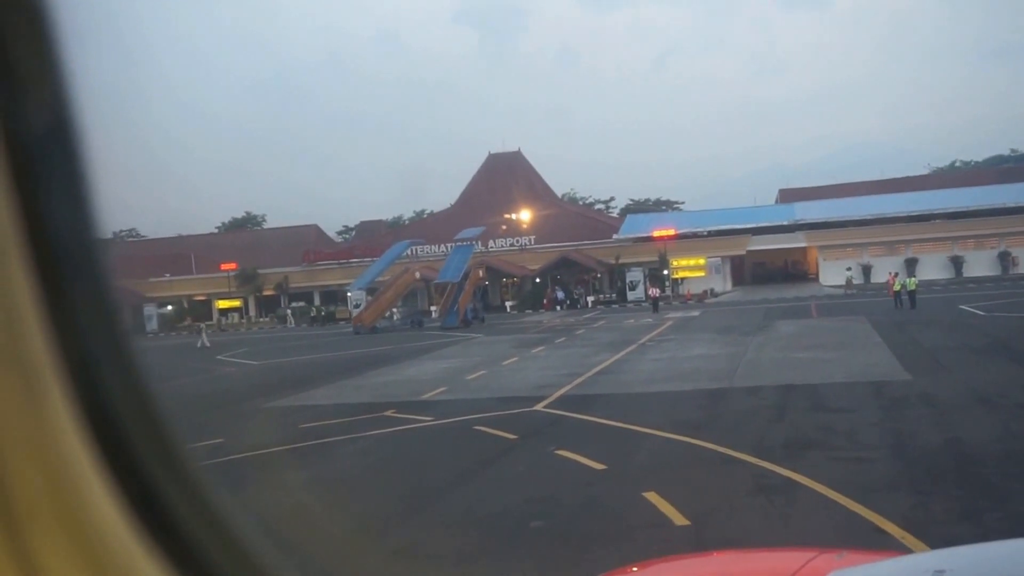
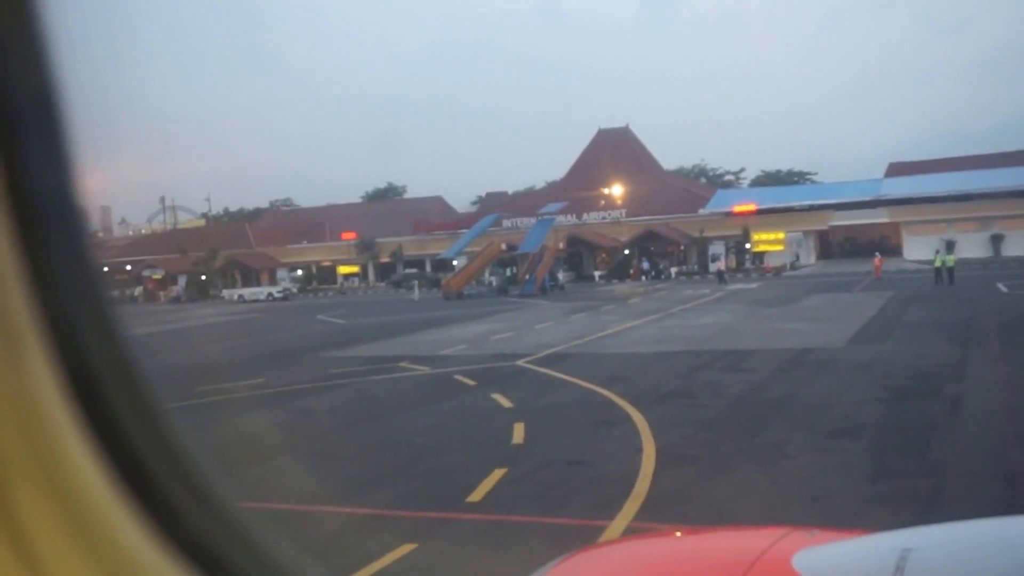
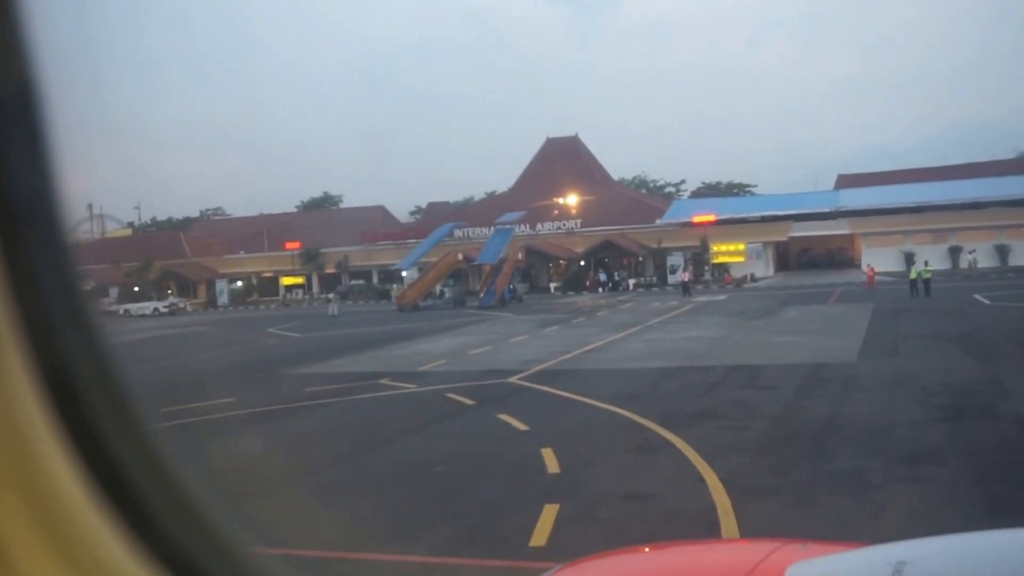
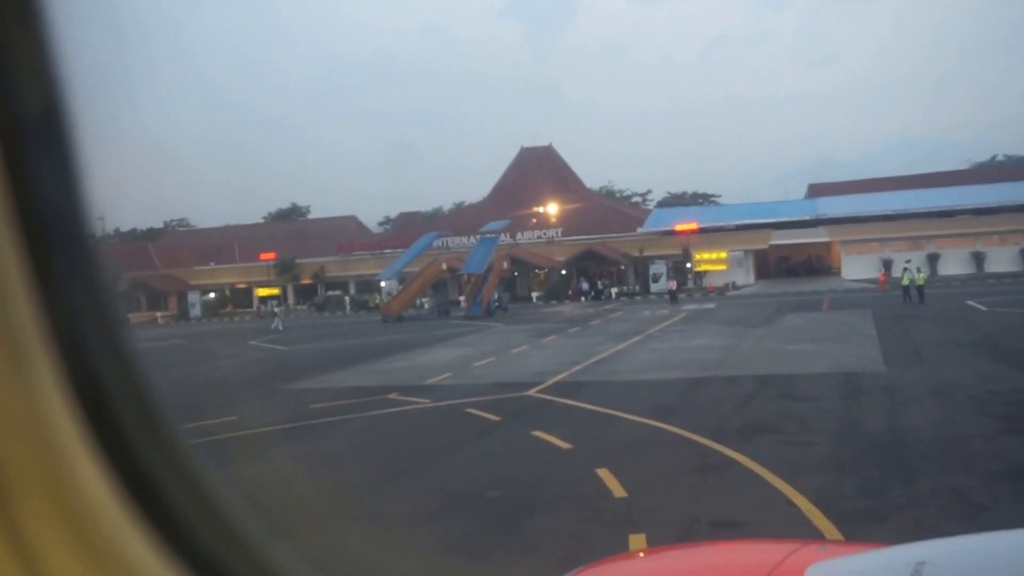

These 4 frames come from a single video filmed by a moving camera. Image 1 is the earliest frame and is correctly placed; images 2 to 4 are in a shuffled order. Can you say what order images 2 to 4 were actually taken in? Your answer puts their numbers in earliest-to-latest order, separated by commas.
4, 3, 2
